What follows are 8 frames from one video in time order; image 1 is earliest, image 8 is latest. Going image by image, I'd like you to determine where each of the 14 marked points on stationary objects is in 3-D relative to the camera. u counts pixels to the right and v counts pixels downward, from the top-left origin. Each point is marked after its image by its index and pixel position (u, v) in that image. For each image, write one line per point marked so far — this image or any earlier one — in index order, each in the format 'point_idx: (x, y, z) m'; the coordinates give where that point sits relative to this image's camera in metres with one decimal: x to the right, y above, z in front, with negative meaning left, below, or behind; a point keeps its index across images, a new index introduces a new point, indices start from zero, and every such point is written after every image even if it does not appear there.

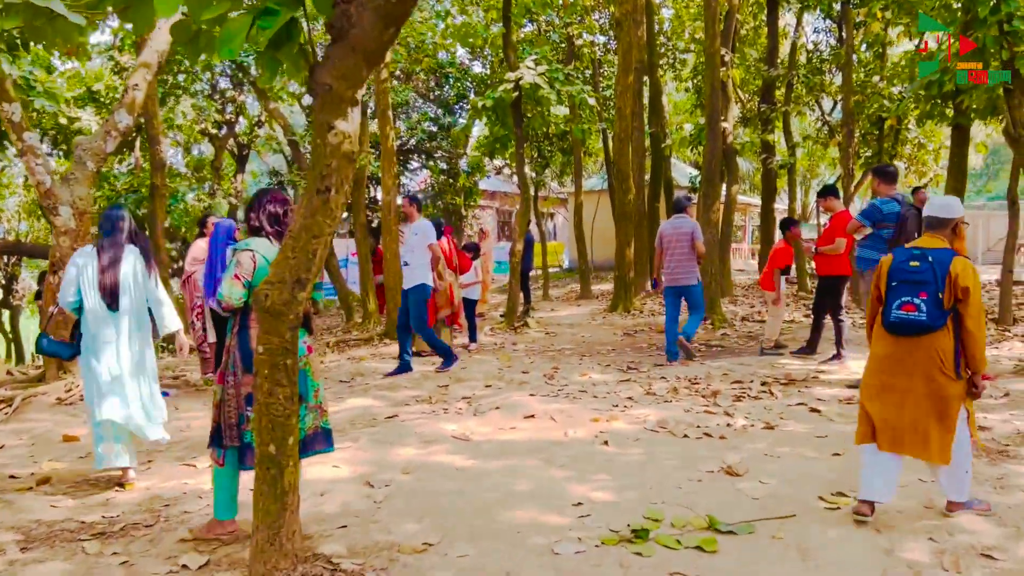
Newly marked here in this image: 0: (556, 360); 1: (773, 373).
0: (+0.5, -0.8, +9.3) m
1: (+2.5, -0.8, +8.1) m
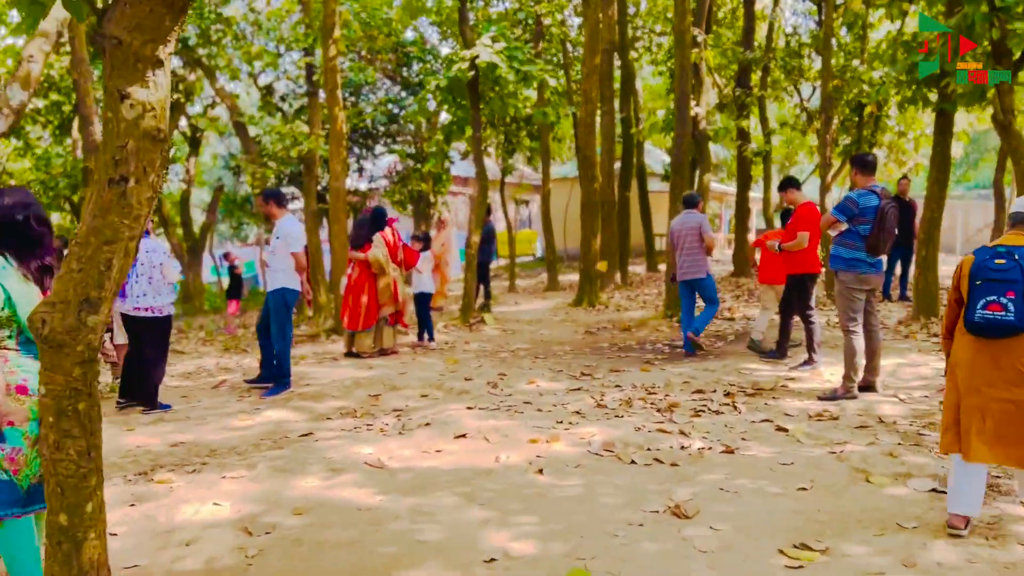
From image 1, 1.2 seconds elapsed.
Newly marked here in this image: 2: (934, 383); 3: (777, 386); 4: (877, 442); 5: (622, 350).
0: (-0.1, -0.8, +8.6) m
1: (+2.0, -0.8, +7.4) m
2: (+3.6, -0.8, +7.2) m
3: (+2.3, -0.8, +7.2) m
4: (+2.3, -1.0, +5.4) m
5: (+1.2, -0.7, +9.5) m
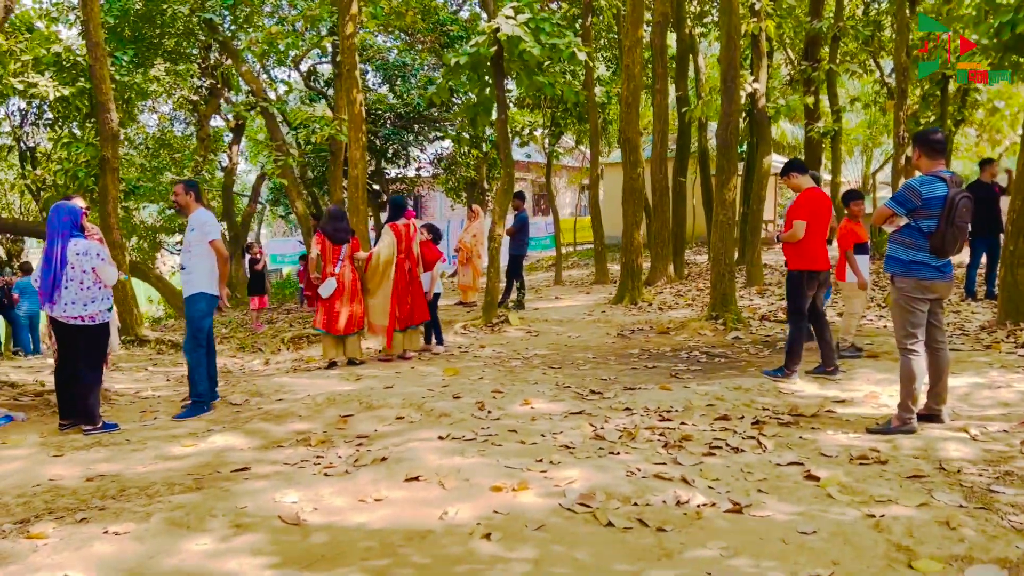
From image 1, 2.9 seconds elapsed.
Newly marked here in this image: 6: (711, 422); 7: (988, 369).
0: (0.0, -0.8, +7.6) m
1: (+1.9, -0.9, +6.2) m
2: (+3.5, -0.9, +5.9) m
3: (+2.2, -0.9, +6.0) m
4: (+2.1, -1.1, +4.2) m
5: (+1.4, -0.7, +8.4) m
6: (+1.4, -0.9, +5.8) m
7: (+3.9, -0.7, +6.9) m
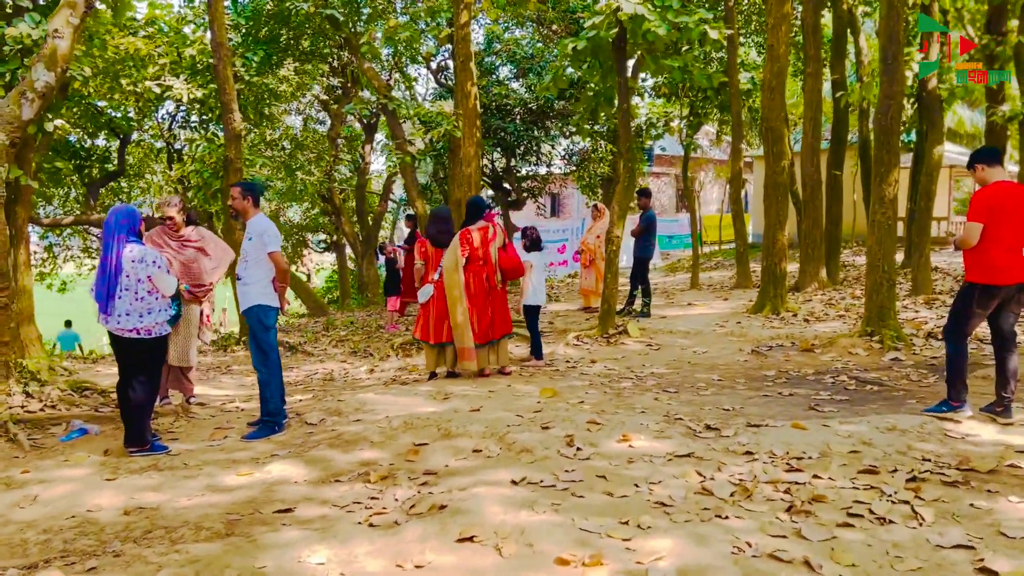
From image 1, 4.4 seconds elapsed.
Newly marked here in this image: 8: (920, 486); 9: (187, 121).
0: (+0.9, -0.9, +6.7) m
1: (+2.5, -1.0, +5.0) m
2: (+4.0, -1.0, +4.3) m
3: (+2.8, -1.0, +4.8) m
4: (+2.3, -1.2, +3.0) m
5: (+2.4, -0.8, +7.2) m
6: (+1.9, -1.0, +4.6) m
7: (+4.6, -0.8, +5.3) m
8: (+2.2, -1.1, +4.5) m
9: (-6.7, +3.5, +17.4) m
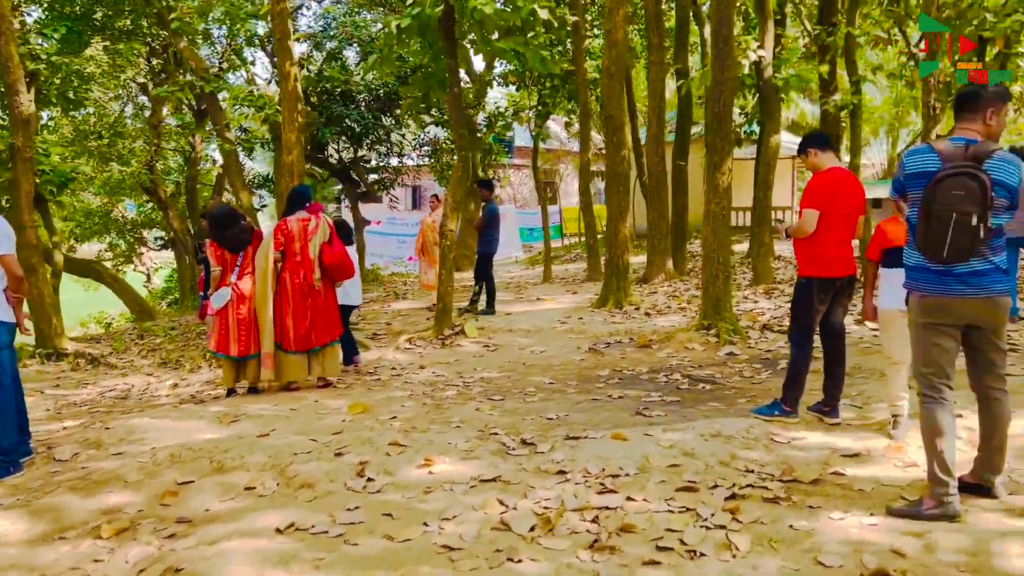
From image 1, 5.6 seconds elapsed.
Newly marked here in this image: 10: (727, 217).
0: (-0.5, -0.9, +6.0) m
1: (+1.4, -1.0, +4.6) m
2: (+2.9, -0.9, +4.2) m
3: (+1.6, -1.0, +4.4) m
4: (+1.4, -1.2, +2.5) m
5: (+0.9, -0.8, +6.7) m
6: (+0.8, -1.0, +4.2) m
7: (+3.4, -0.7, +5.3) m
8: (+1.1, -1.0, +4.1) m
9: (-9.7, +3.3, +15.5) m
10: (+2.1, +0.7, +8.1) m
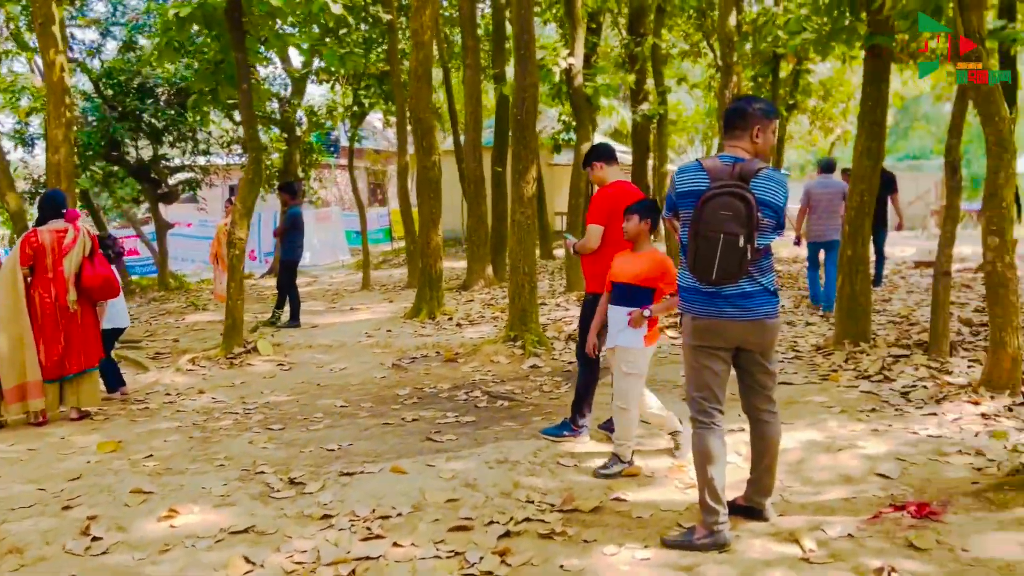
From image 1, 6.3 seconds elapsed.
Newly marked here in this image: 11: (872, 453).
0: (-2.0, -1.0, +5.4) m
1: (+0.2, -1.1, +4.4) m
2: (+1.8, -1.0, +4.2) m
3: (+0.5, -1.1, +4.2) m
4: (+0.6, -1.3, +2.4) m
5: (-0.7, -0.9, +6.4) m
6: (-0.3, -1.1, +3.8) m
7: (+2.0, -0.8, +5.4) m
8: (0.0, -1.1, +3.8) m
9: (-12.8, +3.1, +13.0) m
10: (+0.2, +0.6, +8.0) m
11: (+2.0, -0.9, +4.7) m
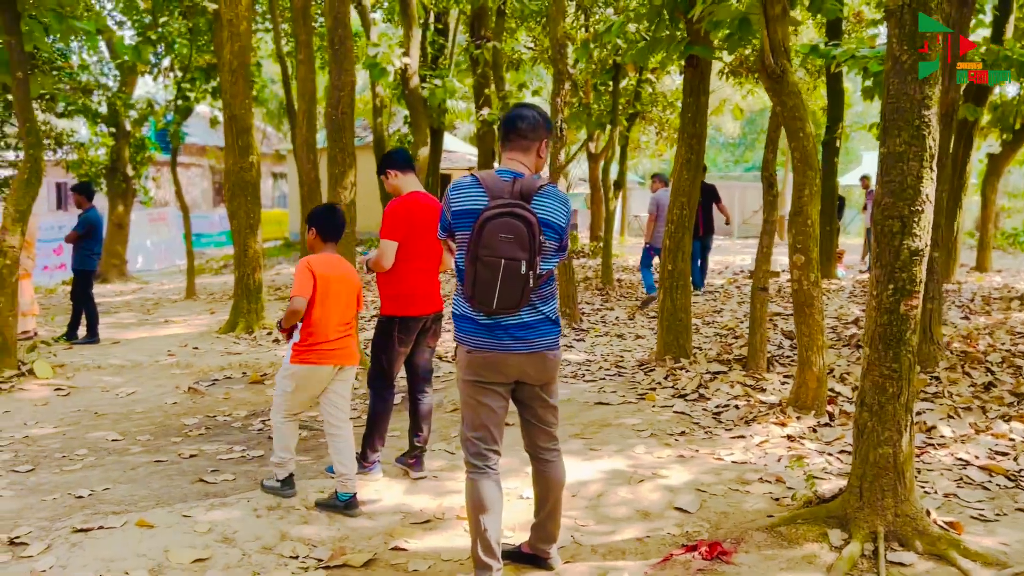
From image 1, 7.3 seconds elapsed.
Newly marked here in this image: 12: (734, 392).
0: (-3.2, -1.1, +4.6) m
1: (-0.9, -1.2, +3.9) m
2: (+0.7, -1.1, +4.0) m
3: (-0.6, -1.2, +3.8) m
4: (-0.1, -1.4, +2.0) m
5: (-2.1, -1.0, +5.7) m
6: (-1.3, -1.2, +3.2) m
7: (+0.8, -0.9, +5.2) m
8: (-1.0, -1.3, +3.3) m
9: (-15.0, +3.0, +10.4) m
10: (-1.4, +0.5, +7.4) m
11: (+0.9, -1.0, +4.5) m
12: (+1.6, -0.7, +6.1) m
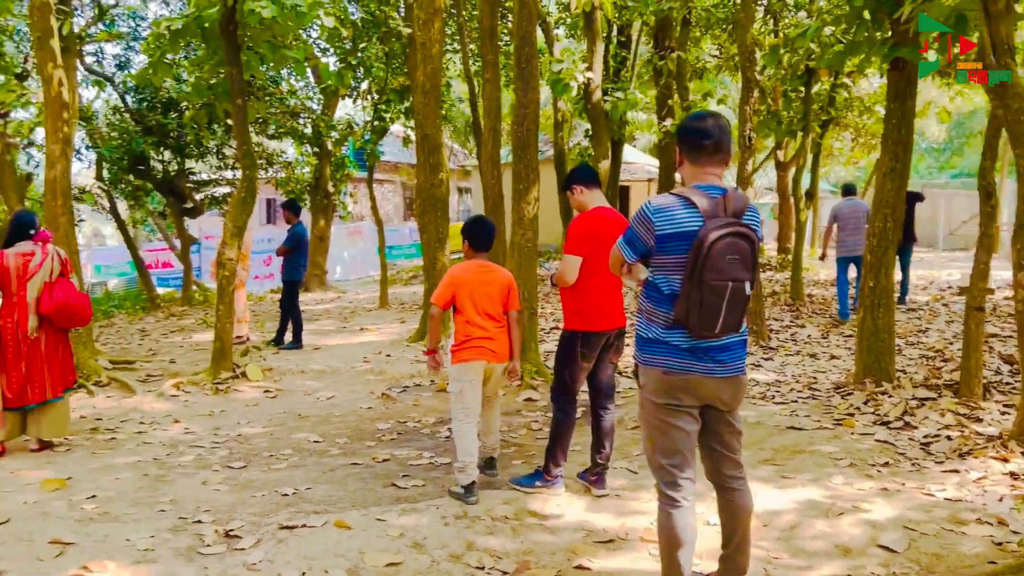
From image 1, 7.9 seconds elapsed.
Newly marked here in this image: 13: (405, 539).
0: (-2.1, -1.2, +5.1) m
1: (-0.1, -1.3, +3.9) m
2: (+1.5, -1.2, +3.7) m
3: (+0.2, -1.3, +3.8) m
4: (+0.3, -1.4, +1.9) m
5: (-0.8, -1.1, +6.0) m
6: (-0.6, -1.3, +3.4) m
7: (+1.8, -1.0, +4.8) m
8: (-0.3, -1.3, +3.4) m
9: (-12.5, +3.0, +13.3) m
10: (+0.2, +0.3, +7.5) m
11: (+1.8, -1.1, +4.2) m
12: (+2.8, -0.9, +5.6) m
13: (-0.5, -1.2, +4.1) m
